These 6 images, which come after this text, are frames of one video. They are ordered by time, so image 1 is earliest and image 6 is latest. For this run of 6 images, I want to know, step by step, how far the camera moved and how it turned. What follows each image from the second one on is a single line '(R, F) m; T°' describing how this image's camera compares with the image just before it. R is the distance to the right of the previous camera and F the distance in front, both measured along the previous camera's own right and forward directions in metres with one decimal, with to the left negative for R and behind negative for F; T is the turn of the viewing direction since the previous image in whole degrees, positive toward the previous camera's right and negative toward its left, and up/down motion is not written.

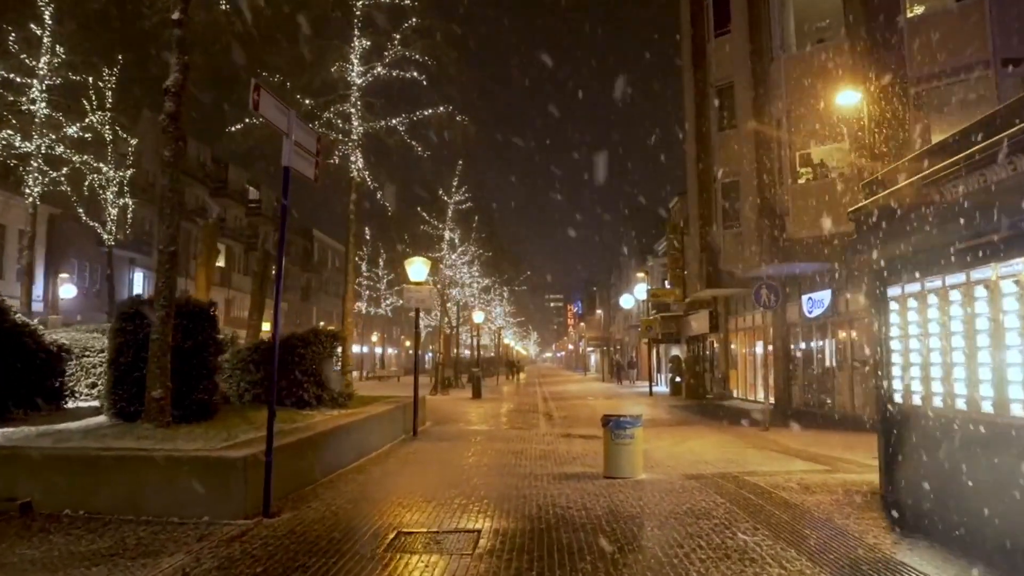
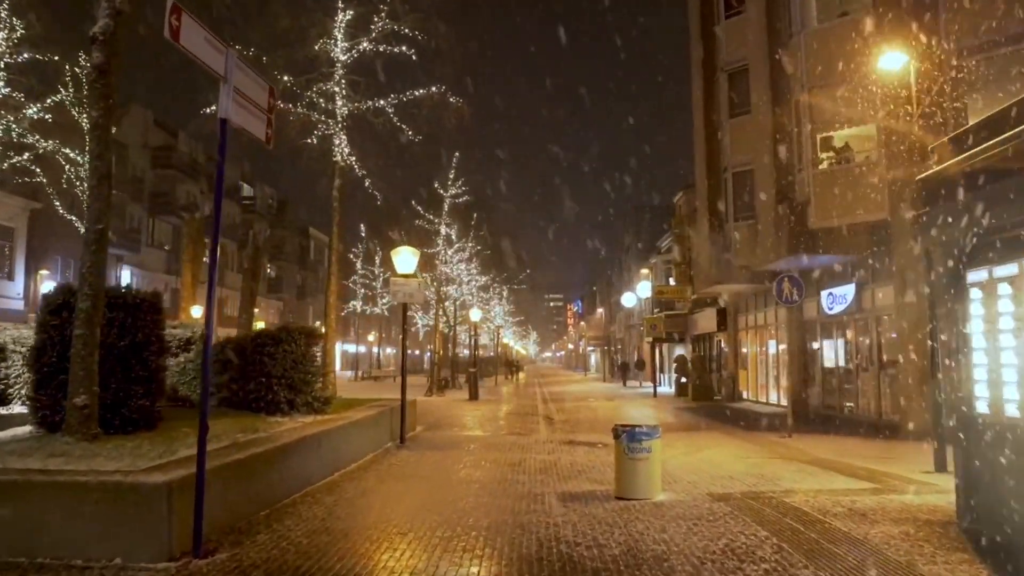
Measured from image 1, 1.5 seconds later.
(0.0, +1.6) m; 0°
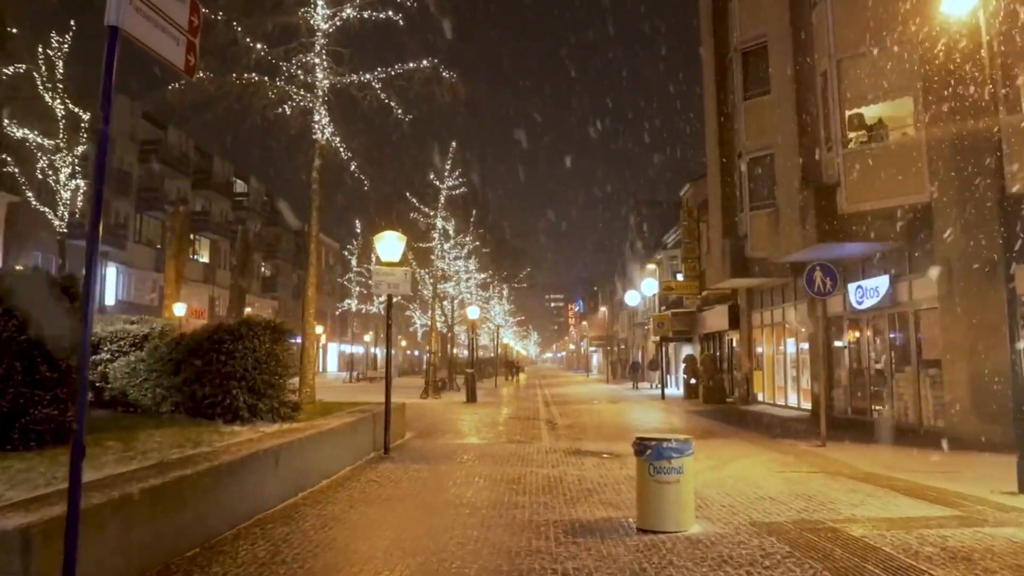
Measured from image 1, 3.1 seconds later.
(0.0, +1.8) m; 0°
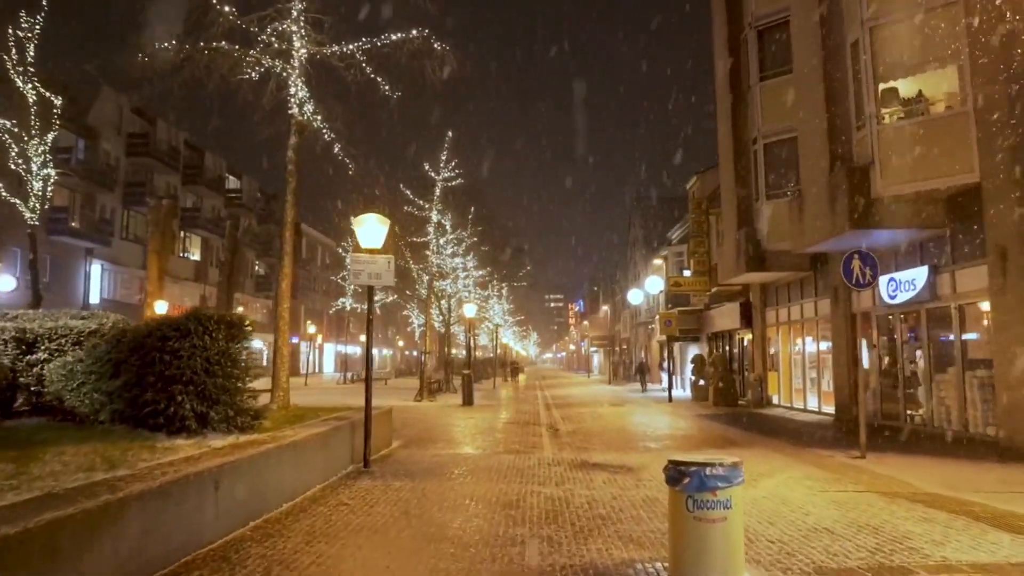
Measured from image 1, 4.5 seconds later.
(0.0, +1.7) m; 0°
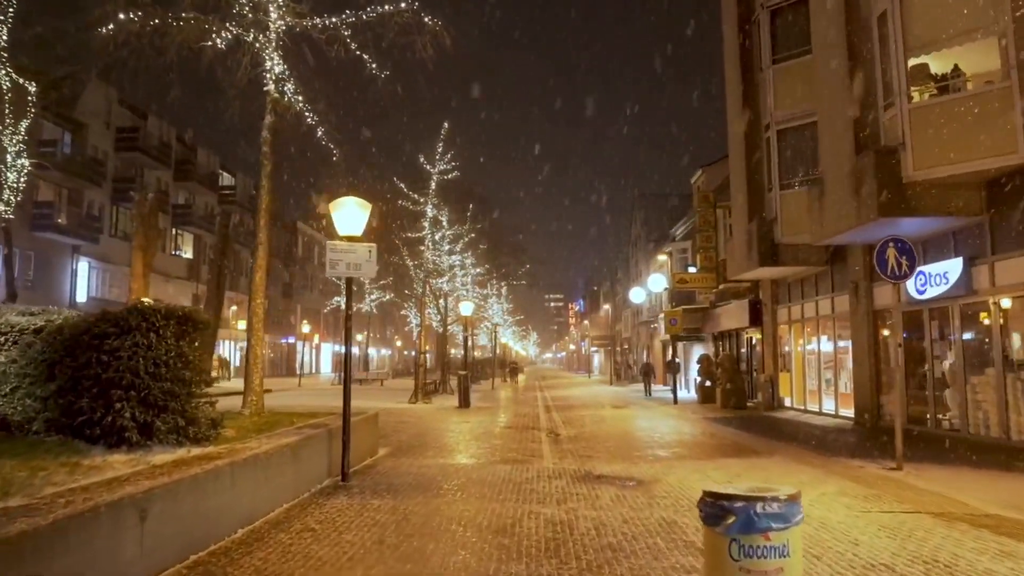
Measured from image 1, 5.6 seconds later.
(+0.1, +1.3) m; 0°
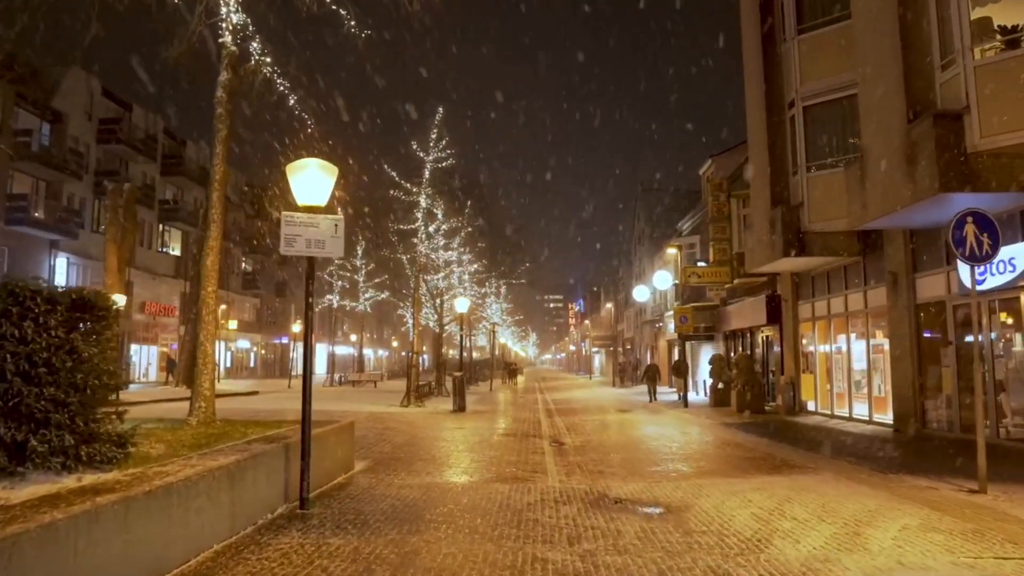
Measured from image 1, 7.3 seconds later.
(0.0, +2.1) m; 0°
